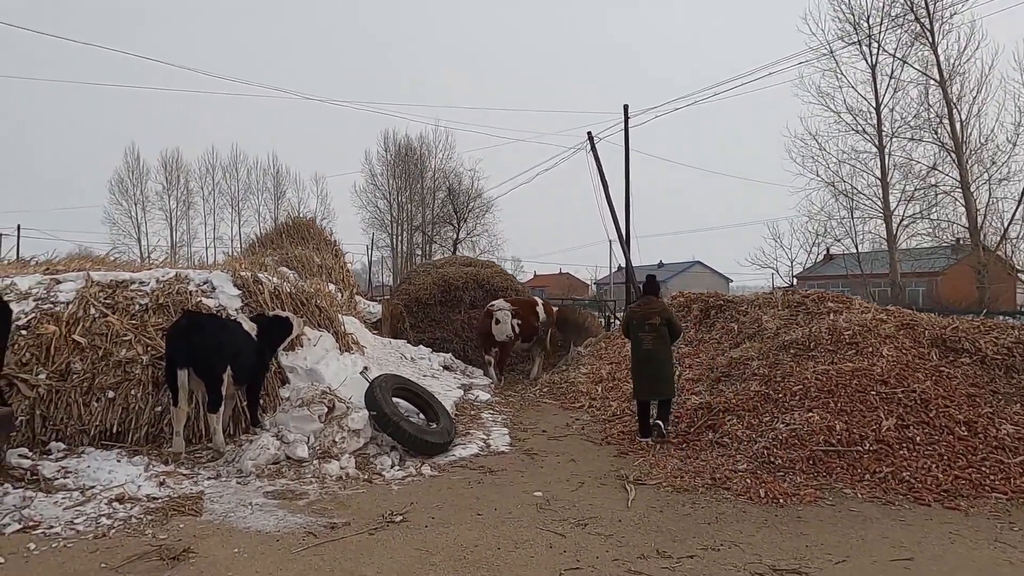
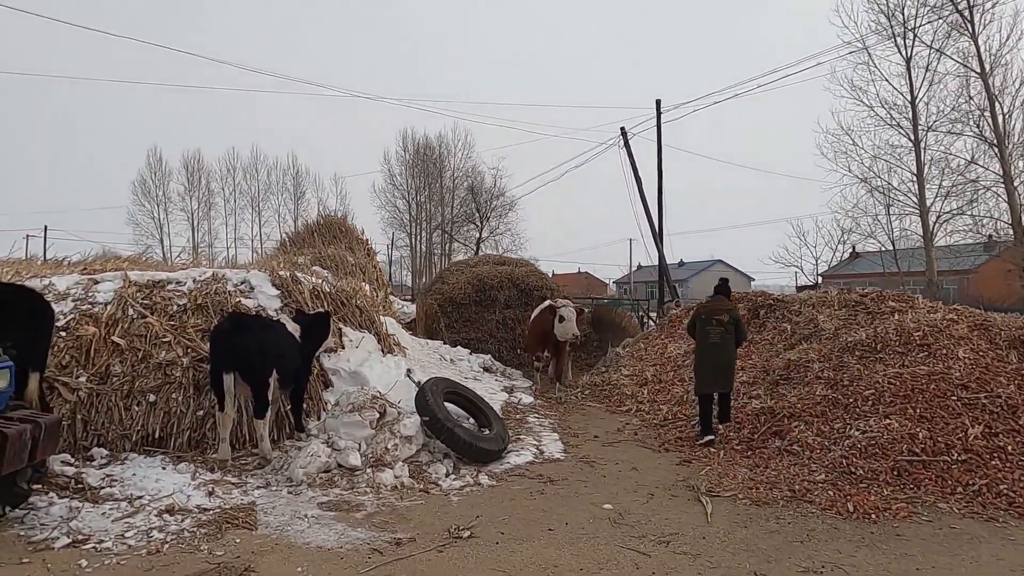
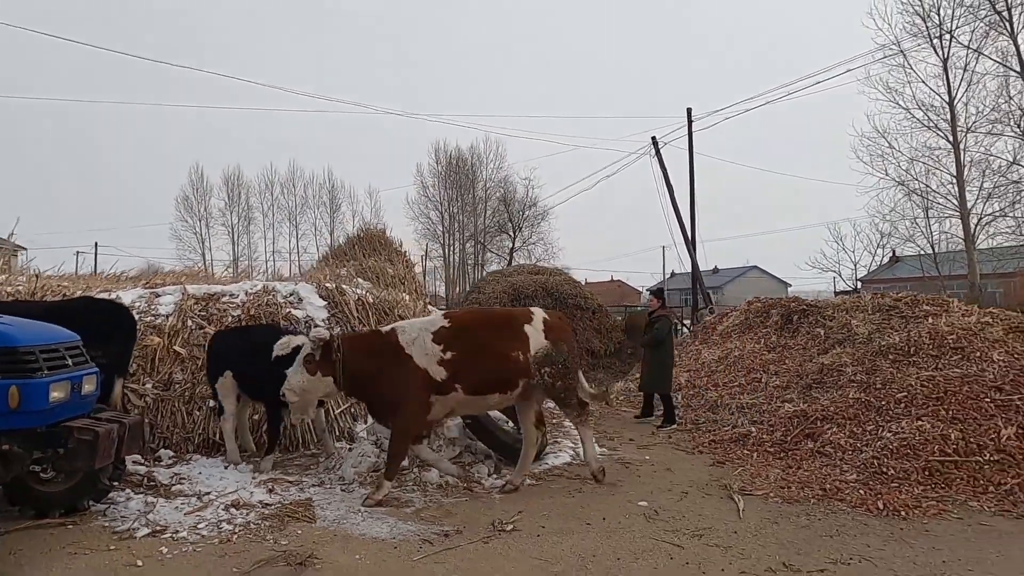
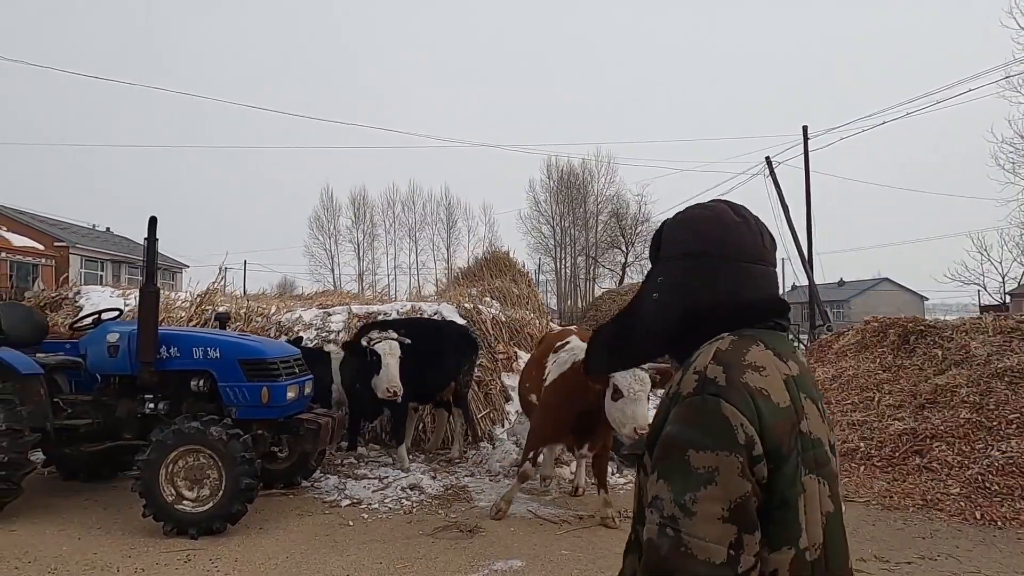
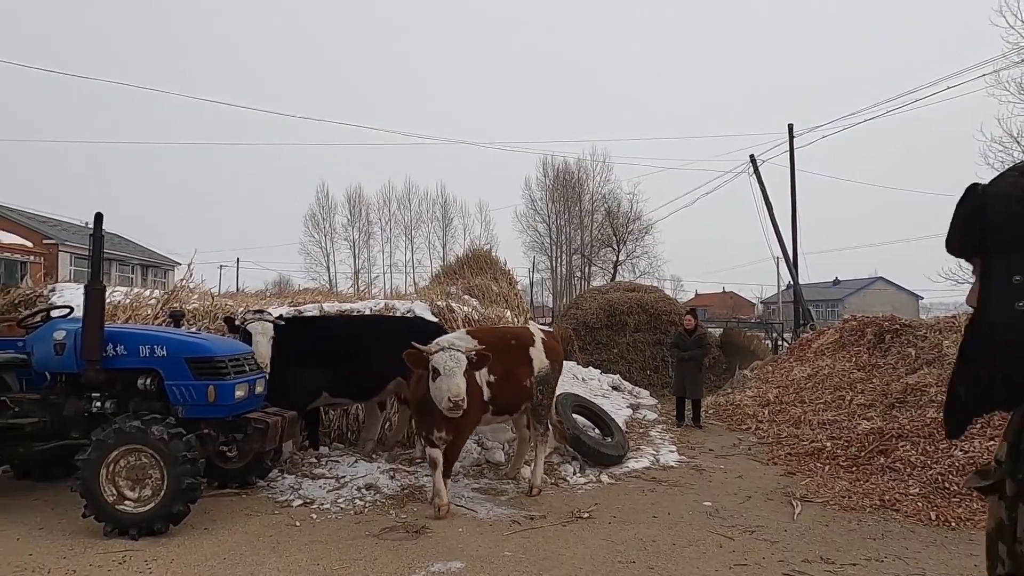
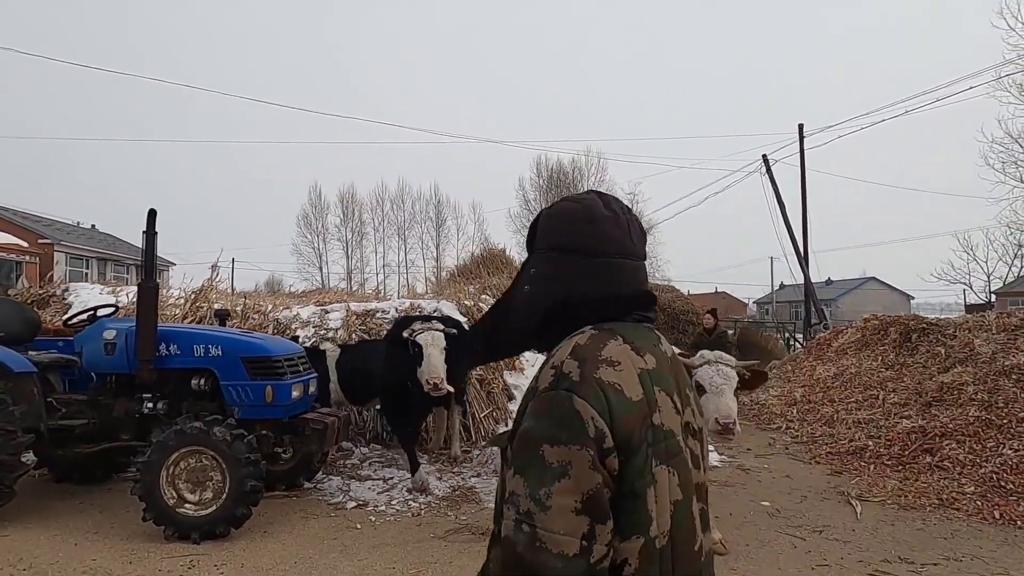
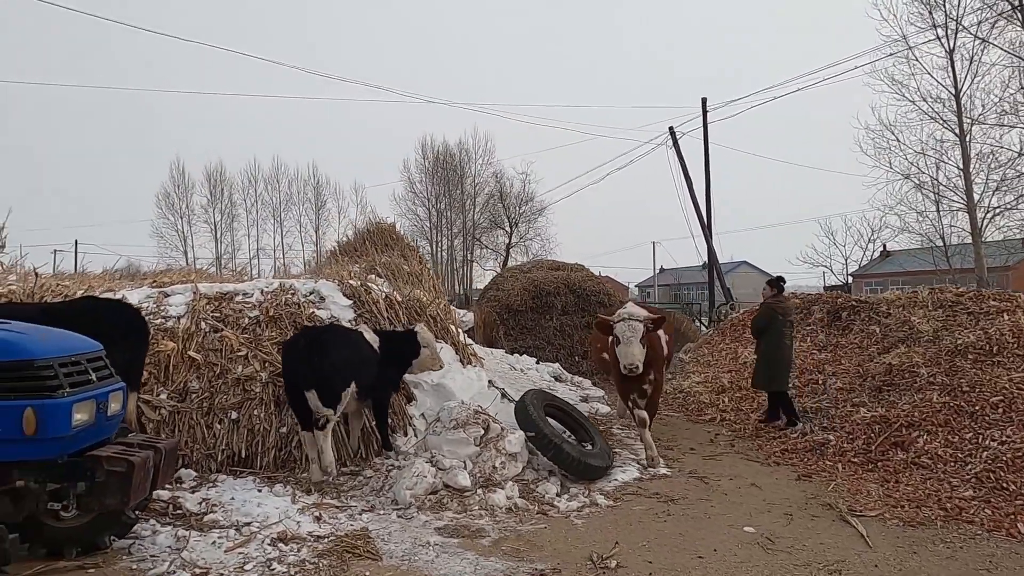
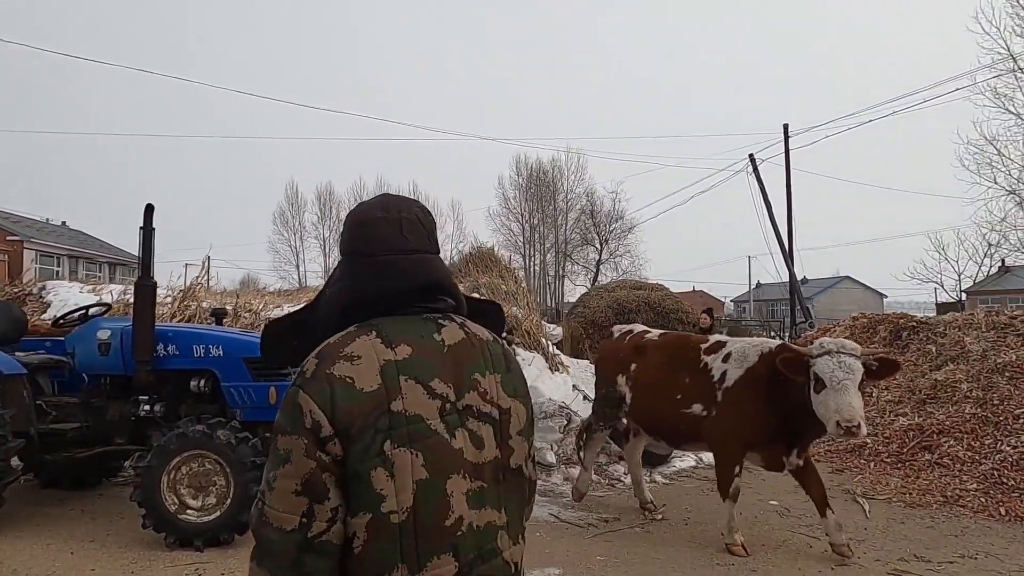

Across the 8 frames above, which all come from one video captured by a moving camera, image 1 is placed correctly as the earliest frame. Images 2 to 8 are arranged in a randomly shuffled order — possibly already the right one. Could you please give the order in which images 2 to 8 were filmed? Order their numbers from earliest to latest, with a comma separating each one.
2, 7, 3, 5, 4, 6, 8
